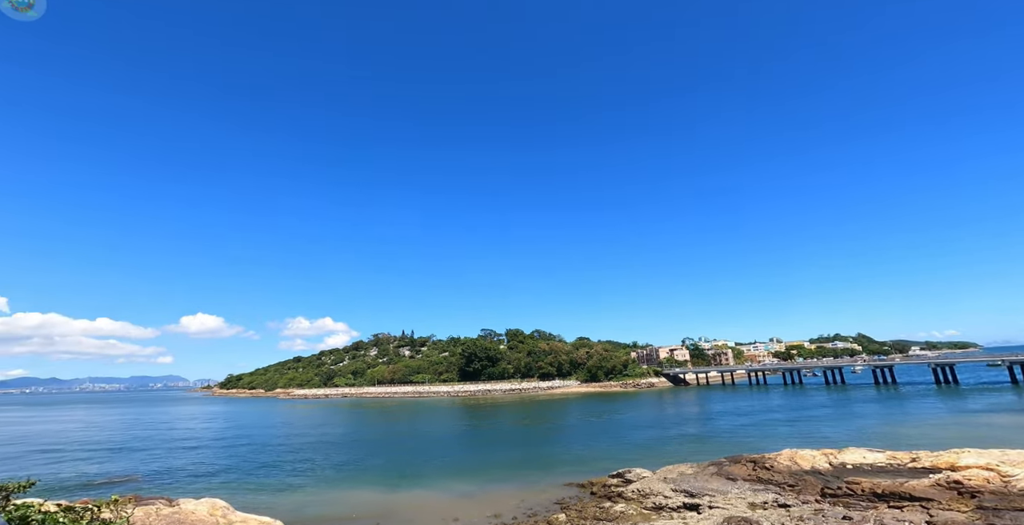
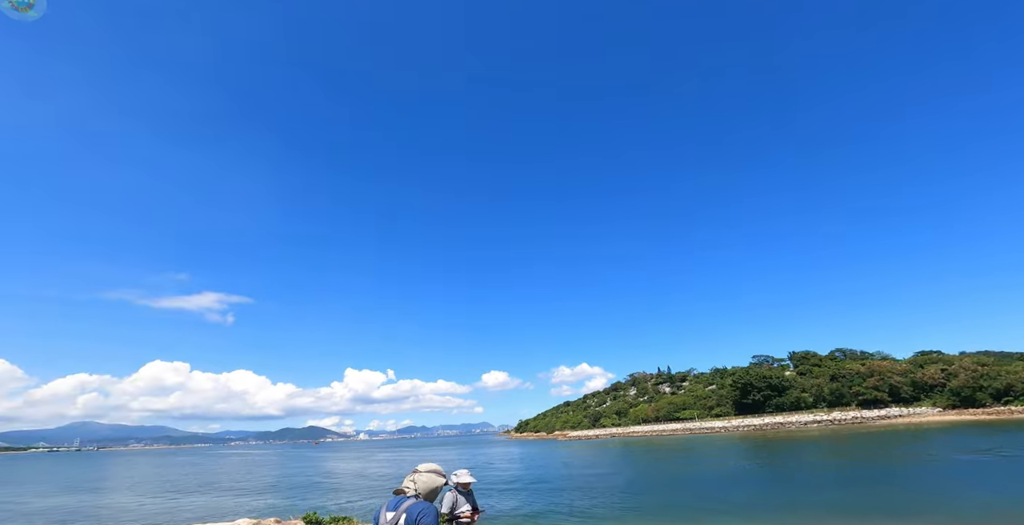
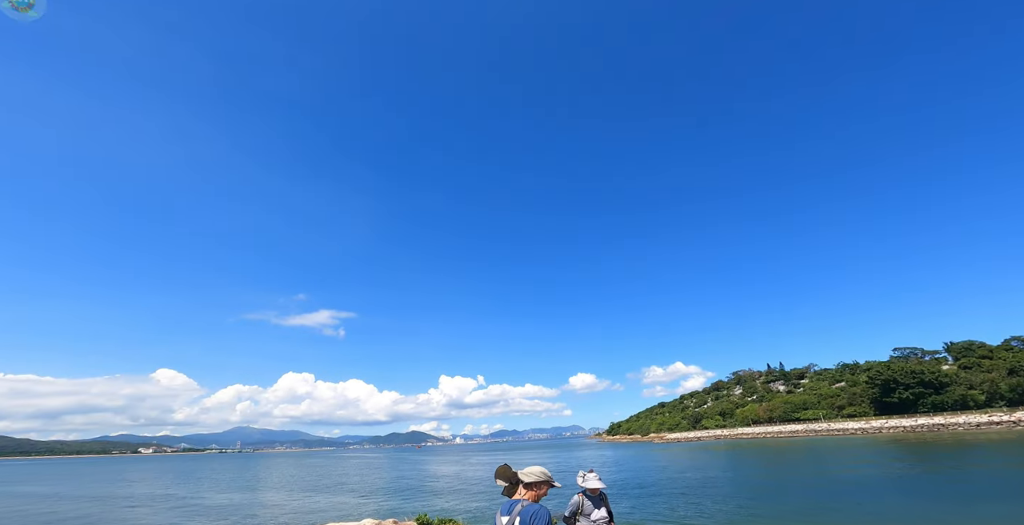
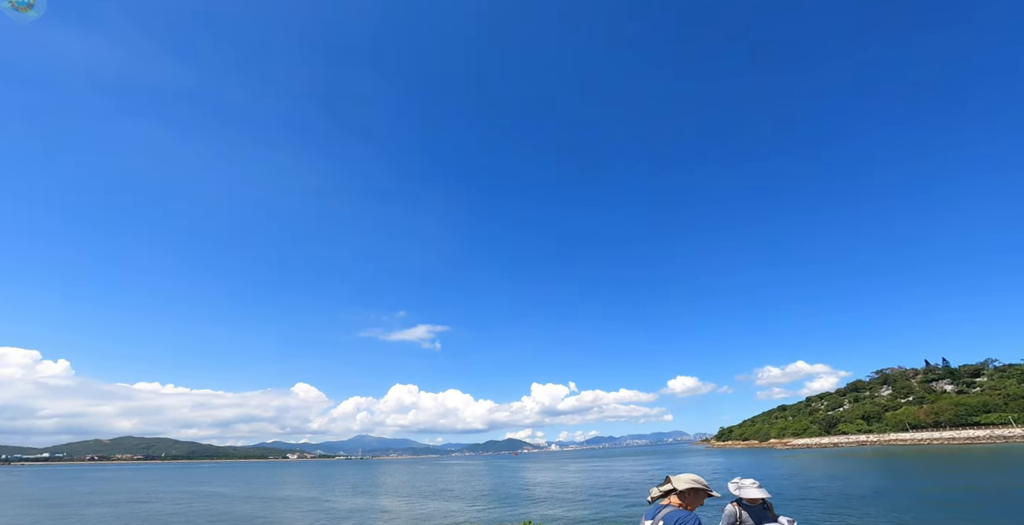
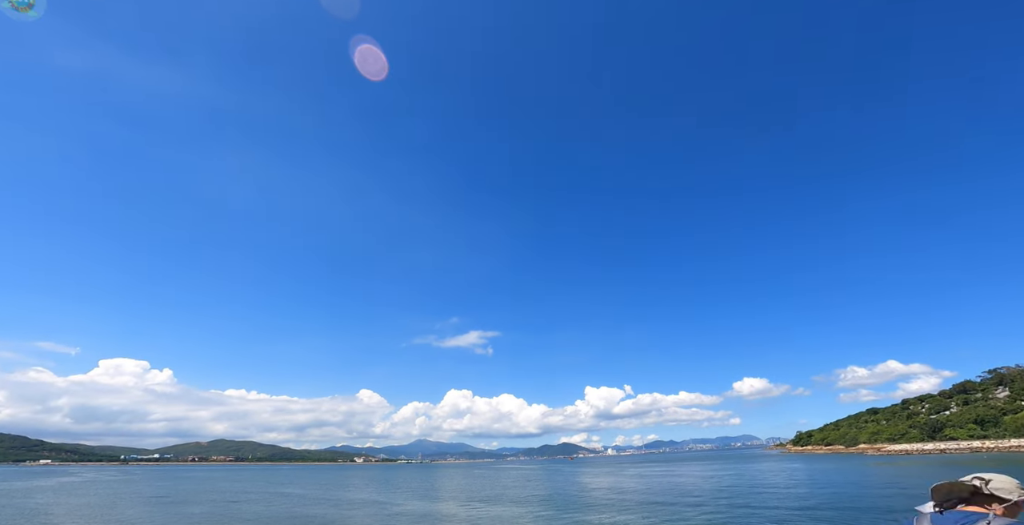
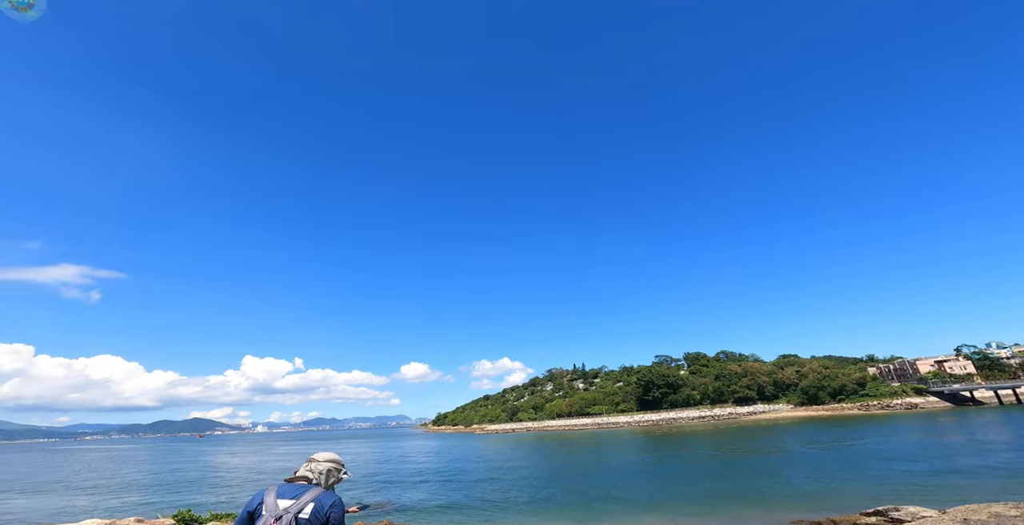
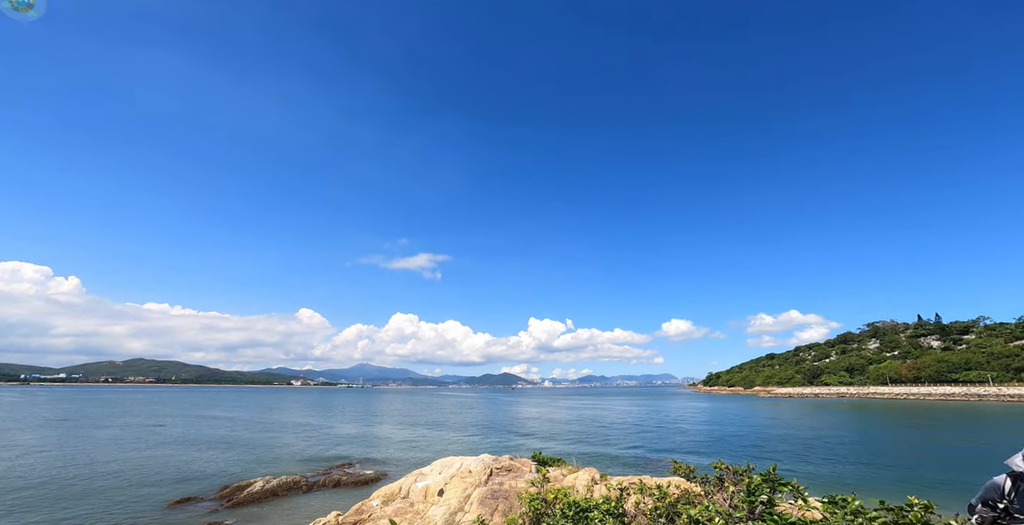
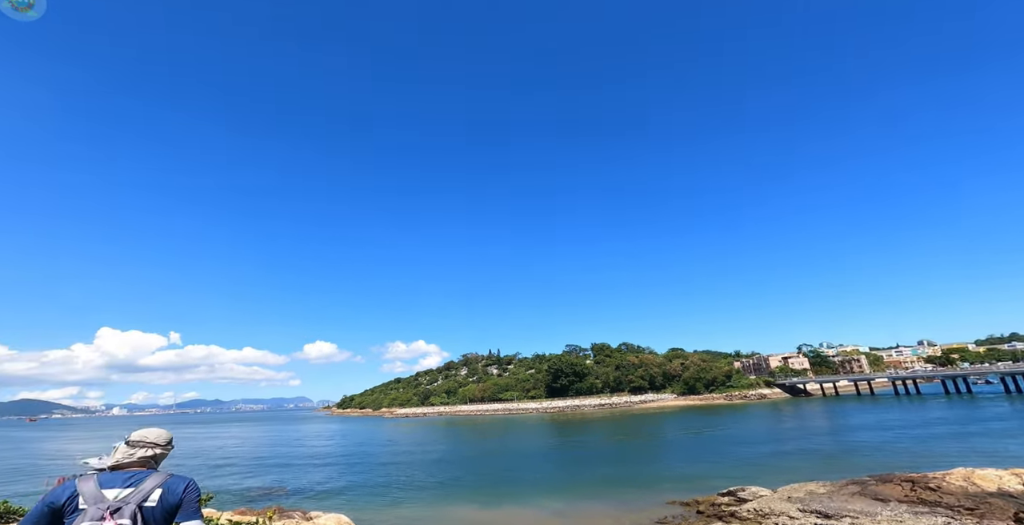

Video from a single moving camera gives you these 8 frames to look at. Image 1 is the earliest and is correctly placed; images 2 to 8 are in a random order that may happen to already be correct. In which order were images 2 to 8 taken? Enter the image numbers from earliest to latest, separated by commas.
8, 6, 2, 3, 4, 5, 7
